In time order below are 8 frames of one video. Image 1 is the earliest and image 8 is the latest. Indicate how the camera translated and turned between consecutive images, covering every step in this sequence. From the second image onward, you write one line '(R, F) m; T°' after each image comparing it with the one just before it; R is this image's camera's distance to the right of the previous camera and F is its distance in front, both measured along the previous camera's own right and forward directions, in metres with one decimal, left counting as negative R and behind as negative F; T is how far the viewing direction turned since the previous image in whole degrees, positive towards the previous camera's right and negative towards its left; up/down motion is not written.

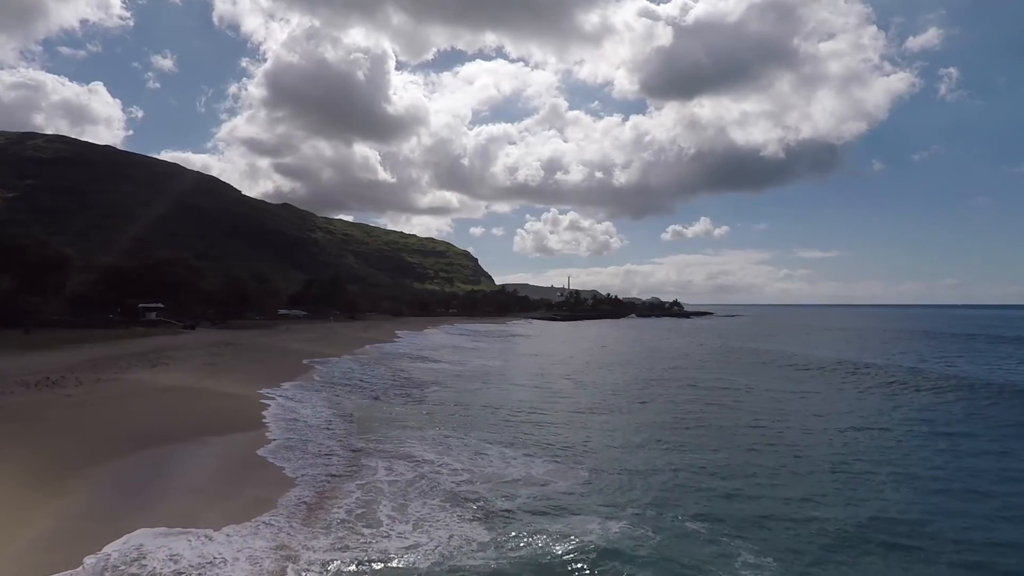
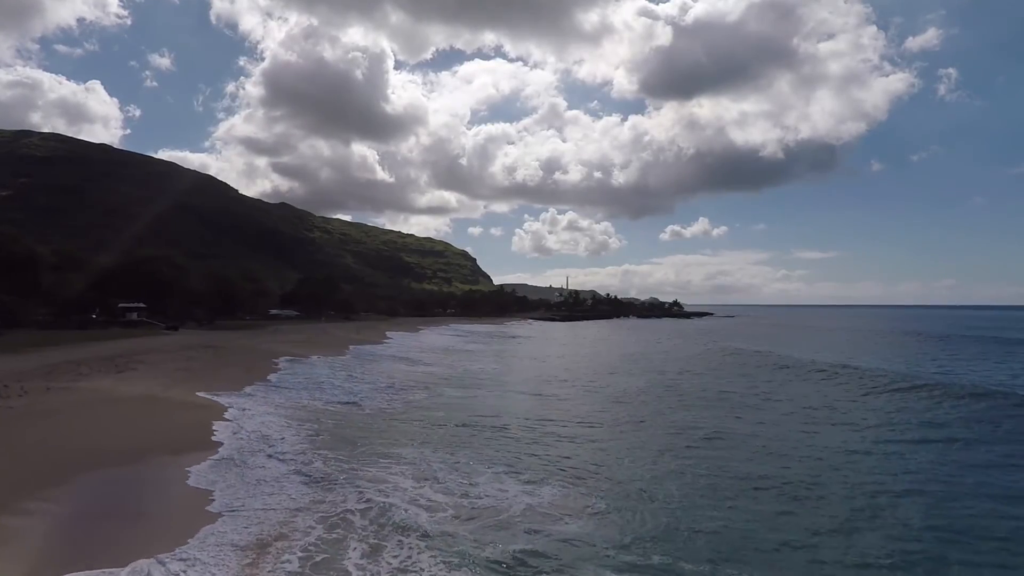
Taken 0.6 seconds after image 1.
(0.0, +1.2) m; 0°
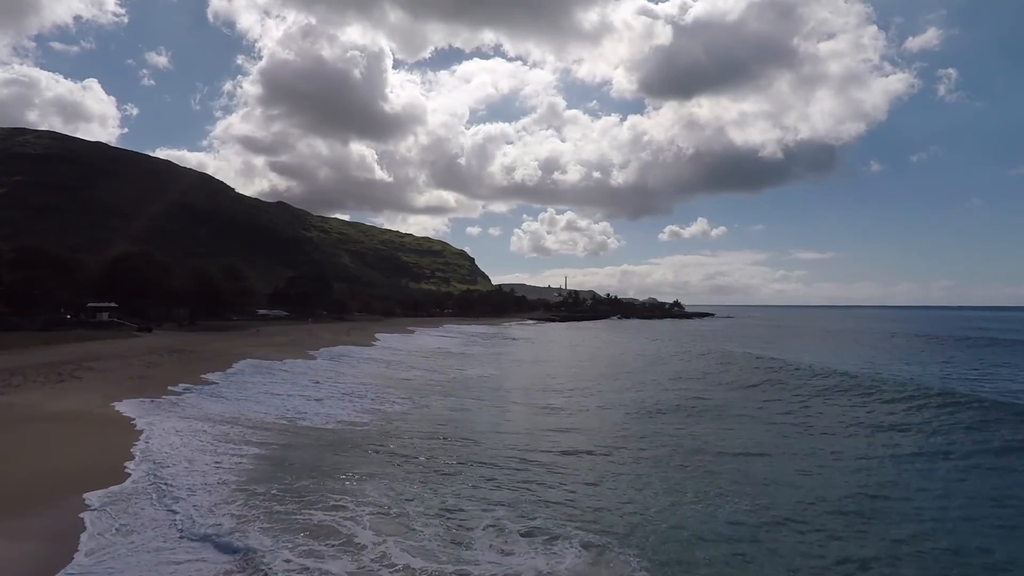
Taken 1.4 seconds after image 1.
(0.0, +1.7) m; 0°
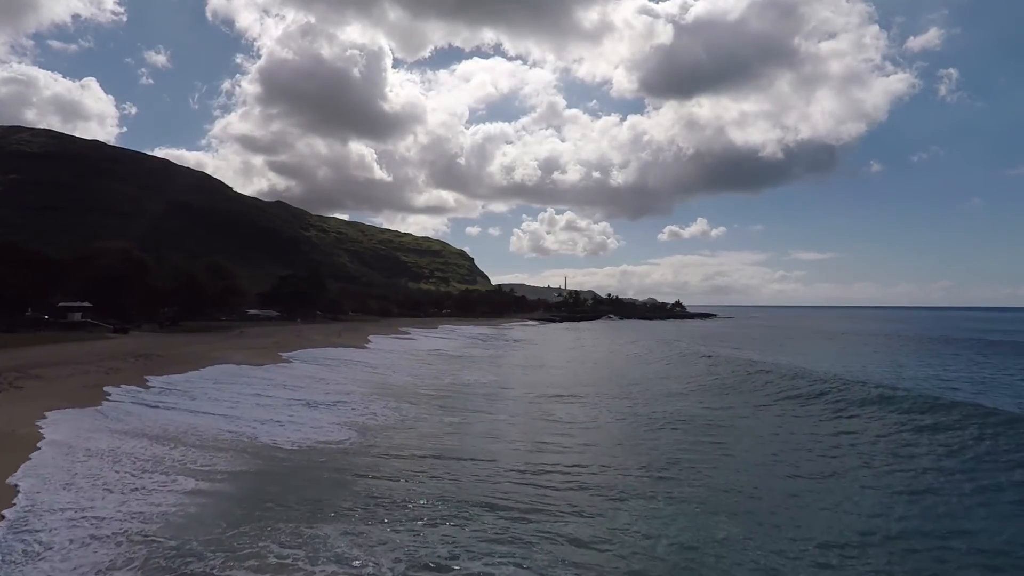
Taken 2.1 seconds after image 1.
(0.0, +1.4) m; 0°
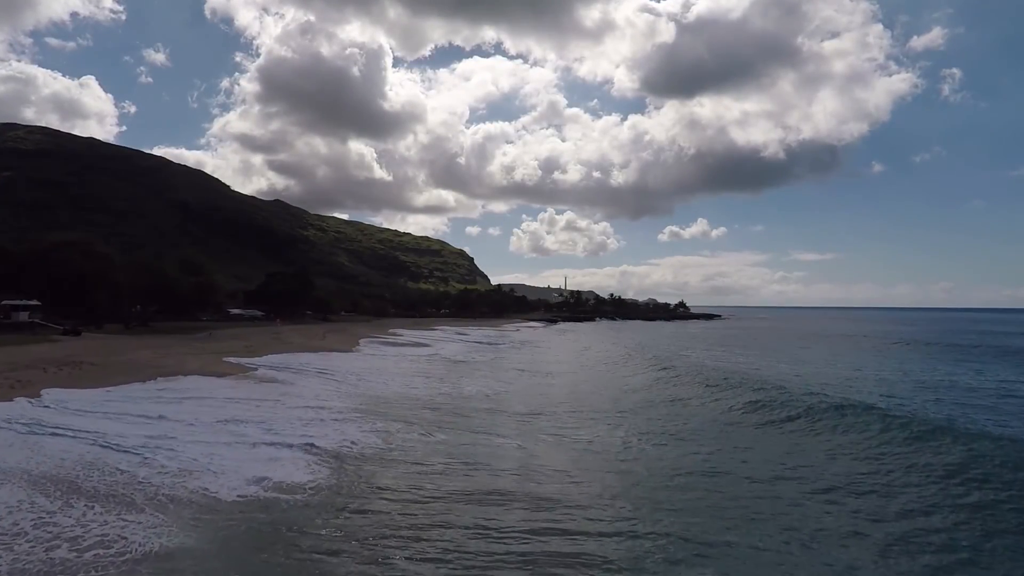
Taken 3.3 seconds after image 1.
(-0.2, +2.6) m; 0°
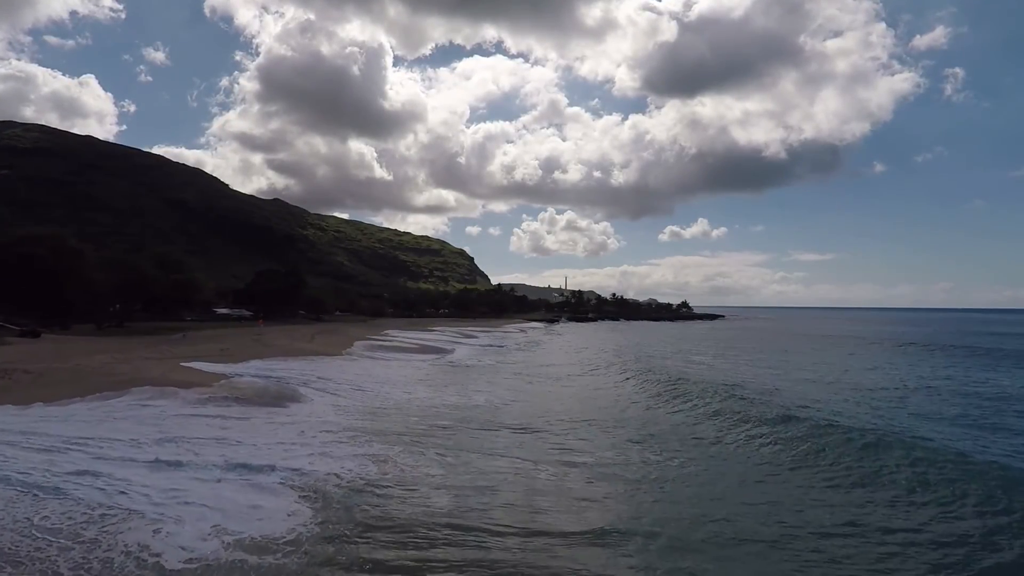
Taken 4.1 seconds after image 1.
(-0.1, +1.7) m; 0°
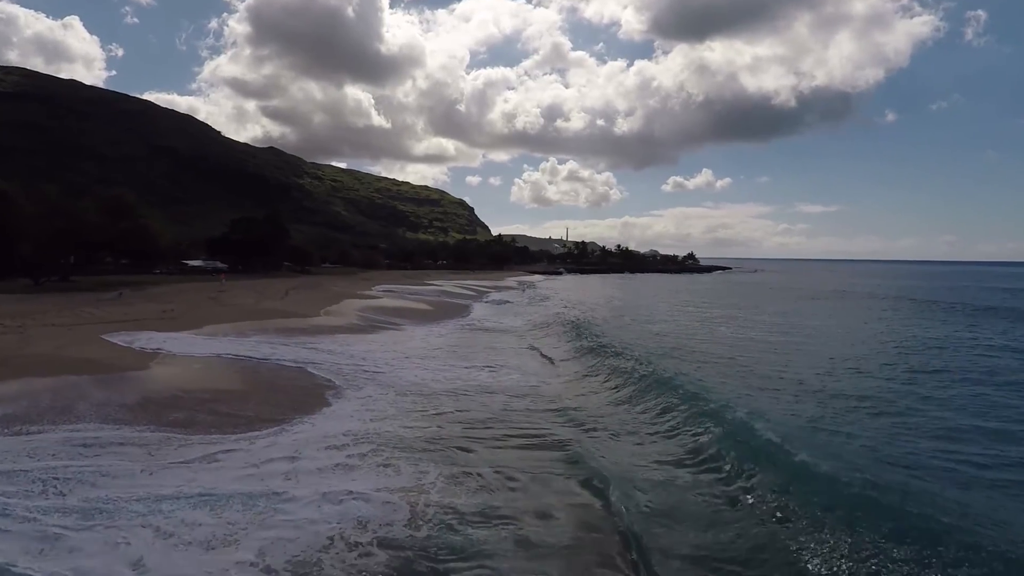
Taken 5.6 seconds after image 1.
(-0.3, +4.9) m; 0°
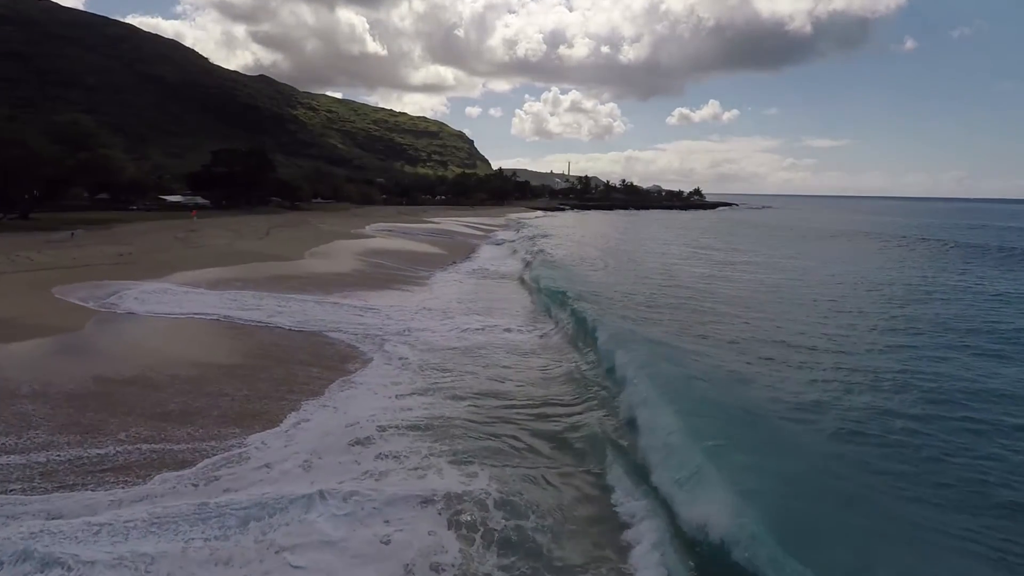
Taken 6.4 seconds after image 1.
(-0.5, +4.9) m; 0°
